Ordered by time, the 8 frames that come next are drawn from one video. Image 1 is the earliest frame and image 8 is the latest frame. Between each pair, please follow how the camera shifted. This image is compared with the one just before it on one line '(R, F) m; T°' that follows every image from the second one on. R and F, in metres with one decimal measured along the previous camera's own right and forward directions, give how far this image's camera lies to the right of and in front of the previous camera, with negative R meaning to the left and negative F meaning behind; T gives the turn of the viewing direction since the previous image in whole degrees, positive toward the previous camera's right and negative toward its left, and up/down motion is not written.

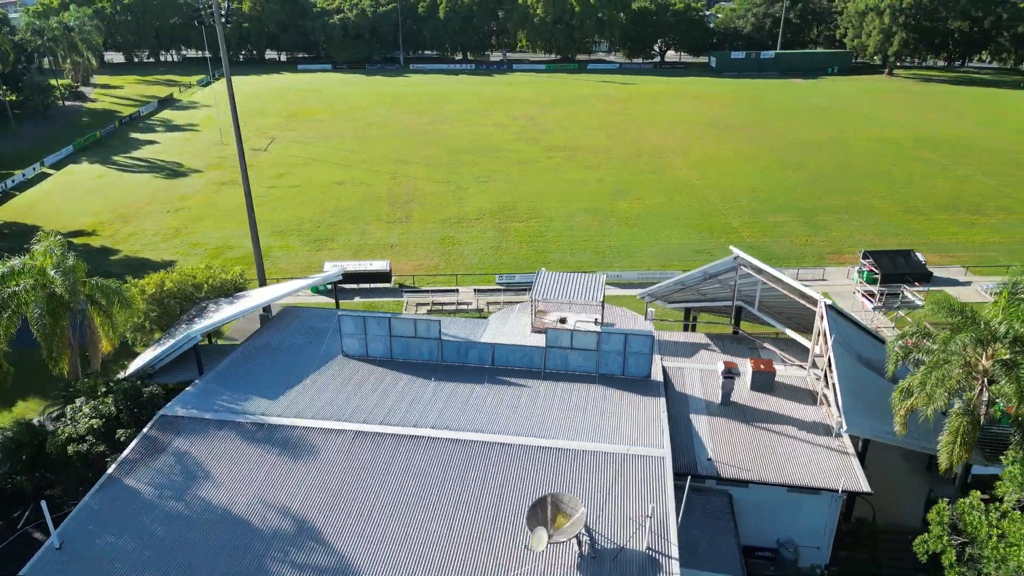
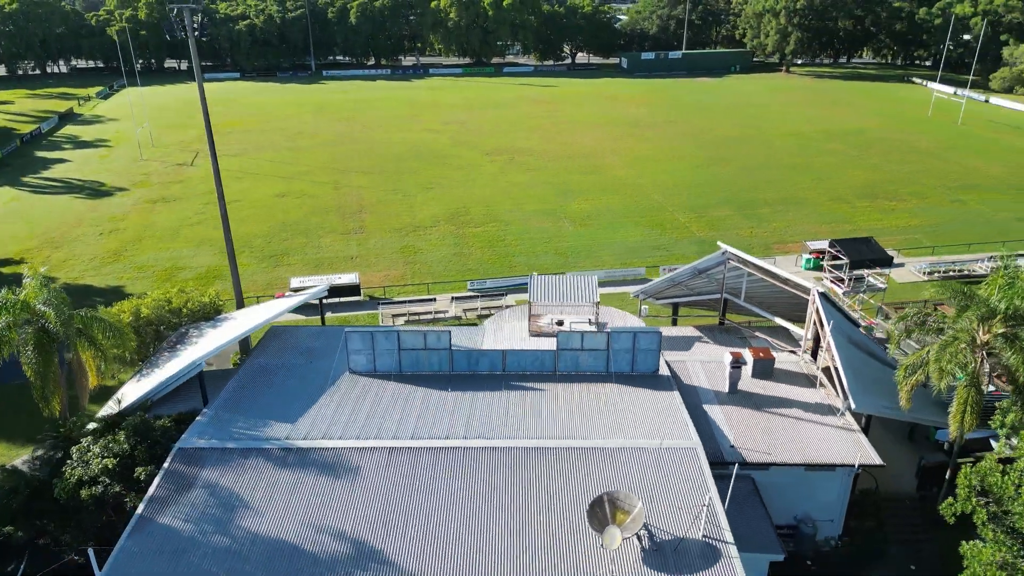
(-3.7, -0.1) m; +7°
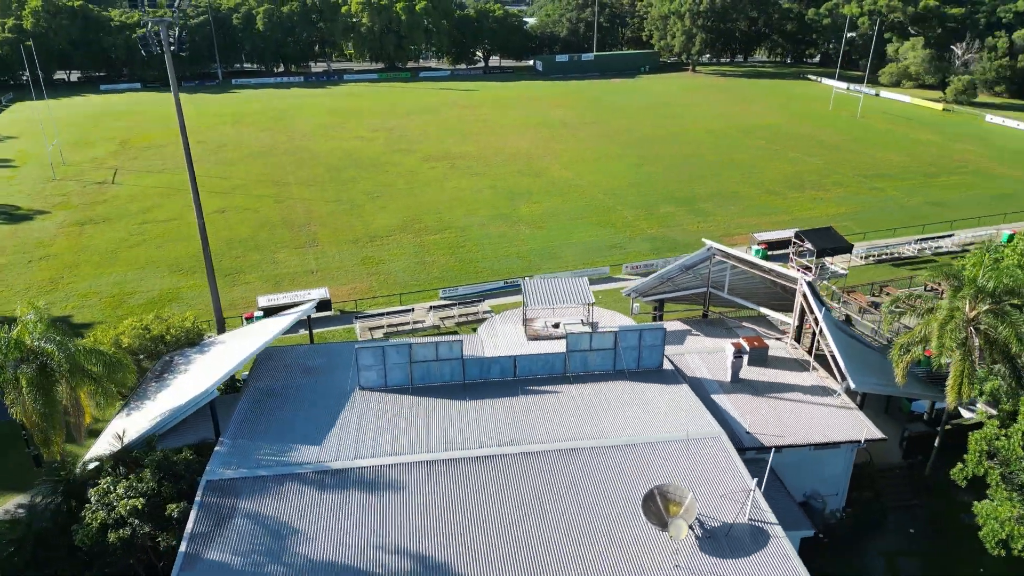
(-3.8, -0.1) m; +7°
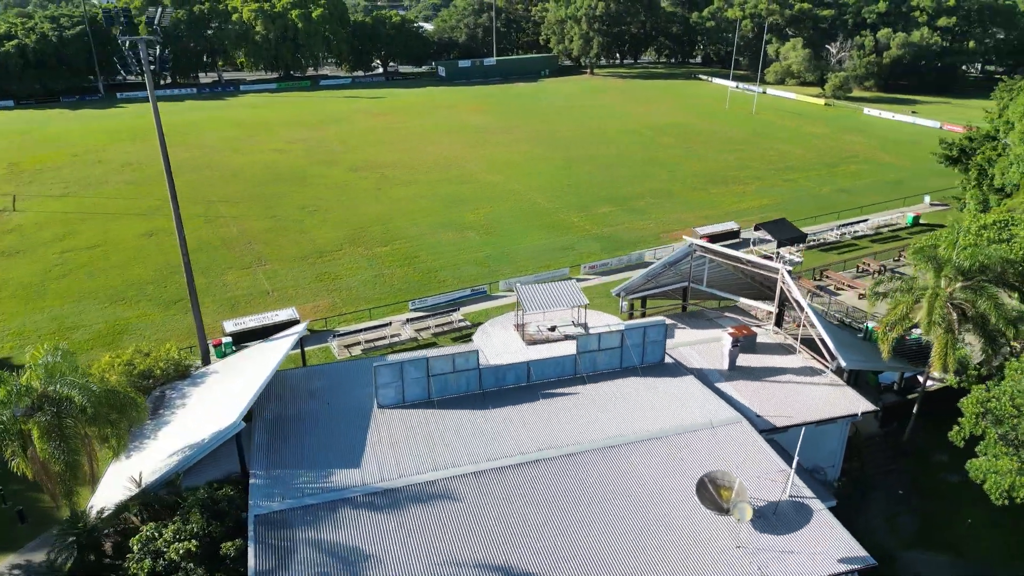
(-4.5, -0.1) m; +8°
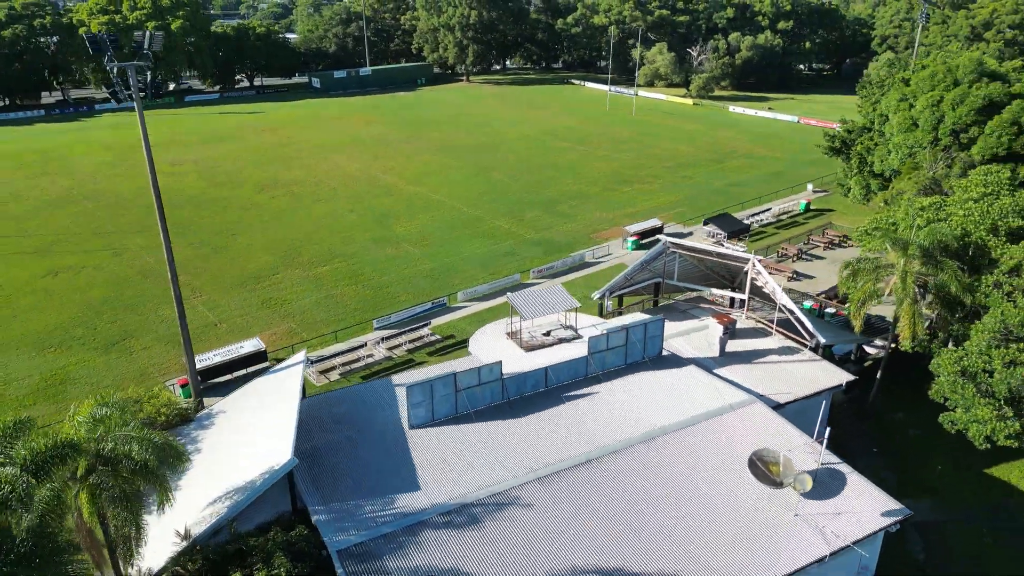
(-5.8, 0.0) m; +11°
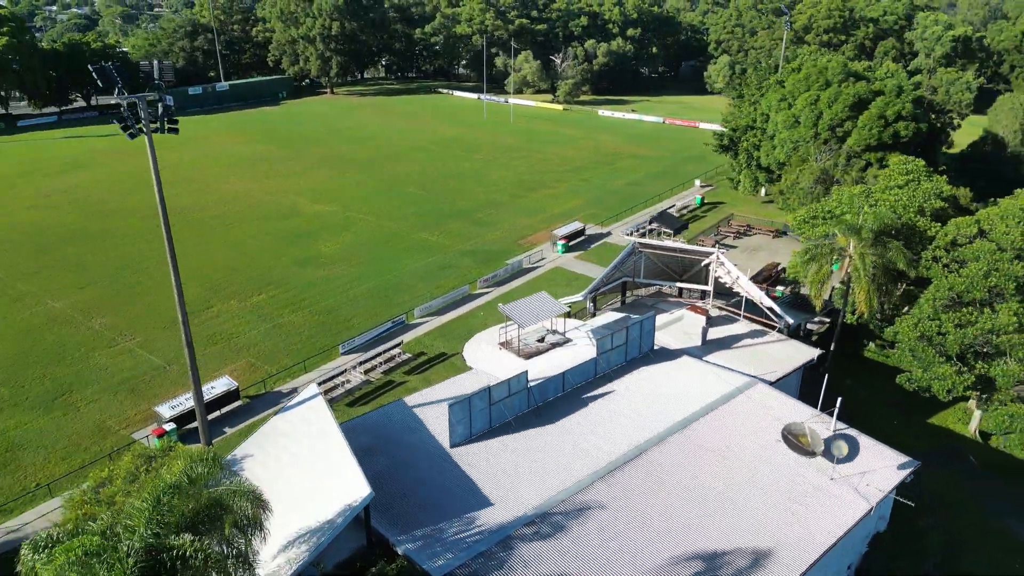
(-6.5, 0.0) m; +12°
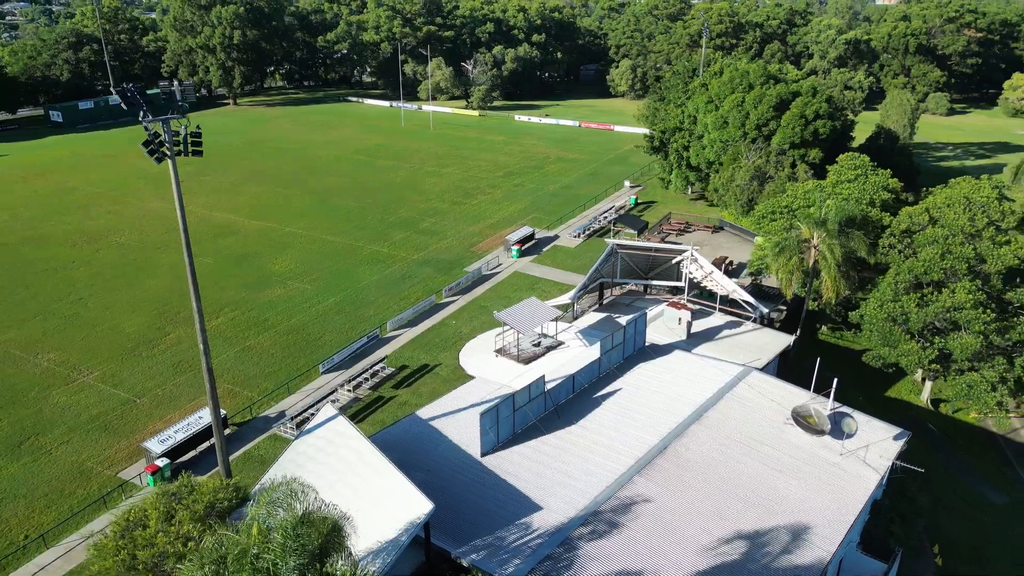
(-4.5, -0.2) m; +8°
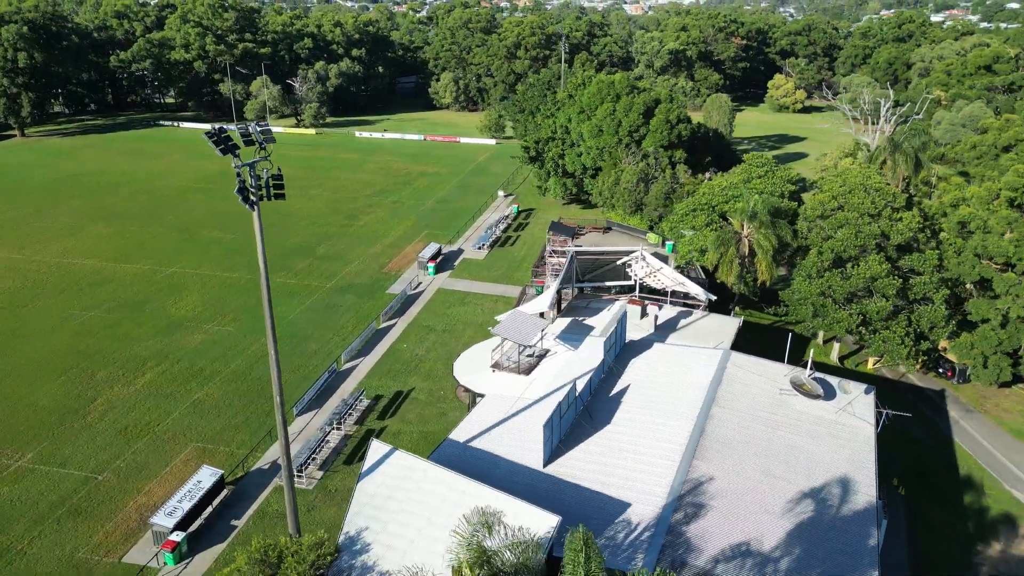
(-8.9, +0.3) m; +15°
